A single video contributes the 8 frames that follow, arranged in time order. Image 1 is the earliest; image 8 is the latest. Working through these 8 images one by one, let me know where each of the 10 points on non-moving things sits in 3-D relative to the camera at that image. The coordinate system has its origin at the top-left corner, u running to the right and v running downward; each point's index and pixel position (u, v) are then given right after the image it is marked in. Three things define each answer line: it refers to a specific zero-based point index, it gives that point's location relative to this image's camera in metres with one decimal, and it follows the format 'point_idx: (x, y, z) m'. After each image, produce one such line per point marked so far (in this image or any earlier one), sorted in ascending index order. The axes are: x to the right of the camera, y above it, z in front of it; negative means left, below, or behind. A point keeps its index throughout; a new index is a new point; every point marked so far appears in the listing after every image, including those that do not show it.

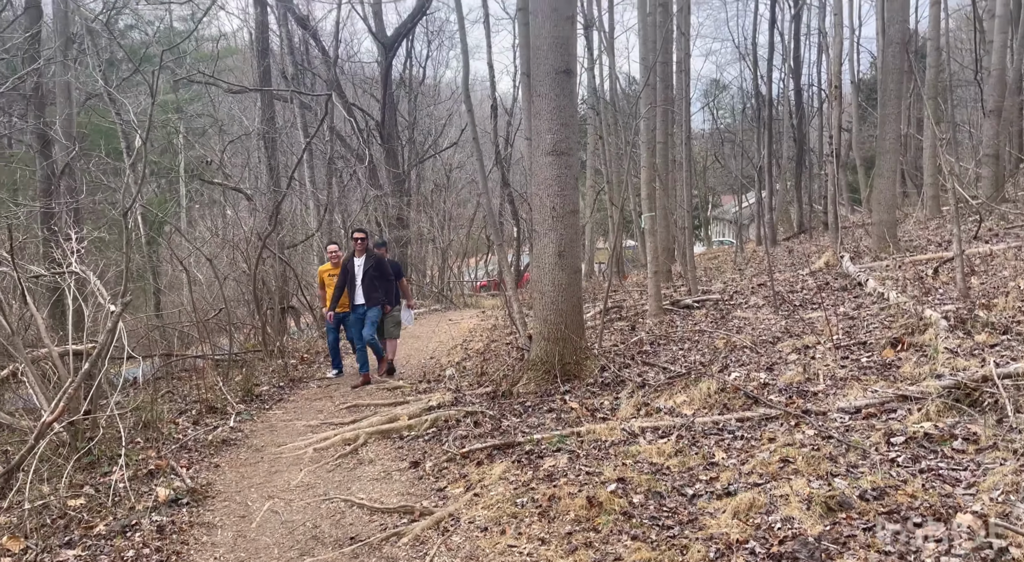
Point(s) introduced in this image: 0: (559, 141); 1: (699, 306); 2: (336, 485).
0: (+0.4, +1.2, +7.5) m
1: (+2.5, -0.3, +11.6) m
2: (-1.3, -1.5, +6.4) m
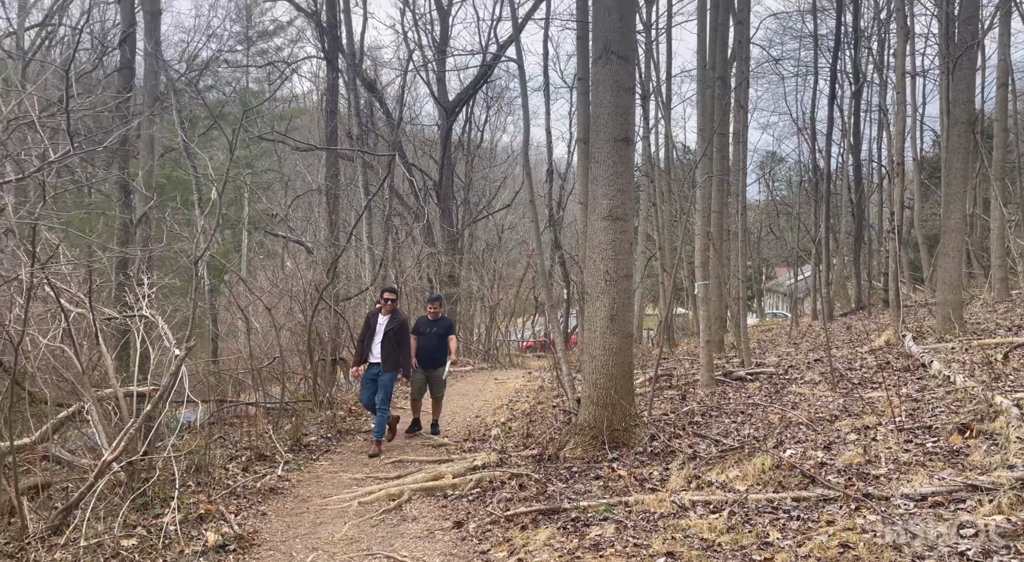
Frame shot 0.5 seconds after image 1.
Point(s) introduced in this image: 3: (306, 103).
0: (+0.9, +0.7, +7.6) m
1: (+3.2, -1.3, +11.4) m
2: (-1.0, -1.9, +6.4) m
3: (-4.5, +3.9, +18.8) m
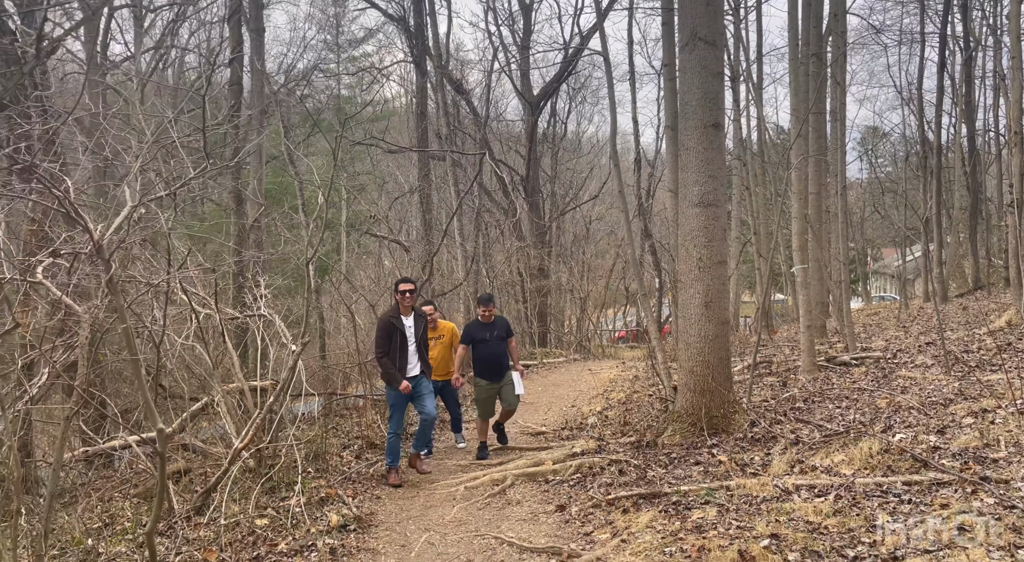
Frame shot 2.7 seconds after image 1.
0: (+1.7, +0.8, +7.6) m
1: (+4.5, -1.1, +11.2) m
2: (-0.2, -1.9, +6.6) m
3: (-2.6, +4.0, +19.3) m
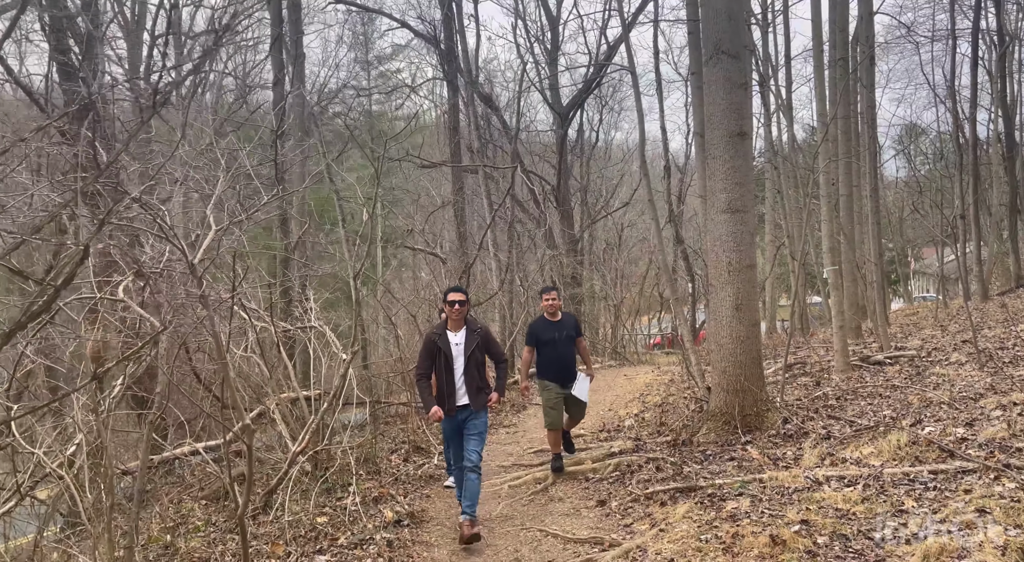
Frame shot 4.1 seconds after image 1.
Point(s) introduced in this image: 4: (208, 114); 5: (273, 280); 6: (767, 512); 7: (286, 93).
0: (+2.0, +0.7, +7.9) m
1: (+5.0, -1.1, +11.3) m
2: (+0.1, -1.9, +7.0) m
3: (-1.9, +3.7, +19.8) m
4: (-3.8, +2.1, +10.6) m
5: (-2.5, 0.0, +9.1) m
6: (+1.7, -1.5, +5.7) m
7: (-3.5, +2.9, +13.2) m
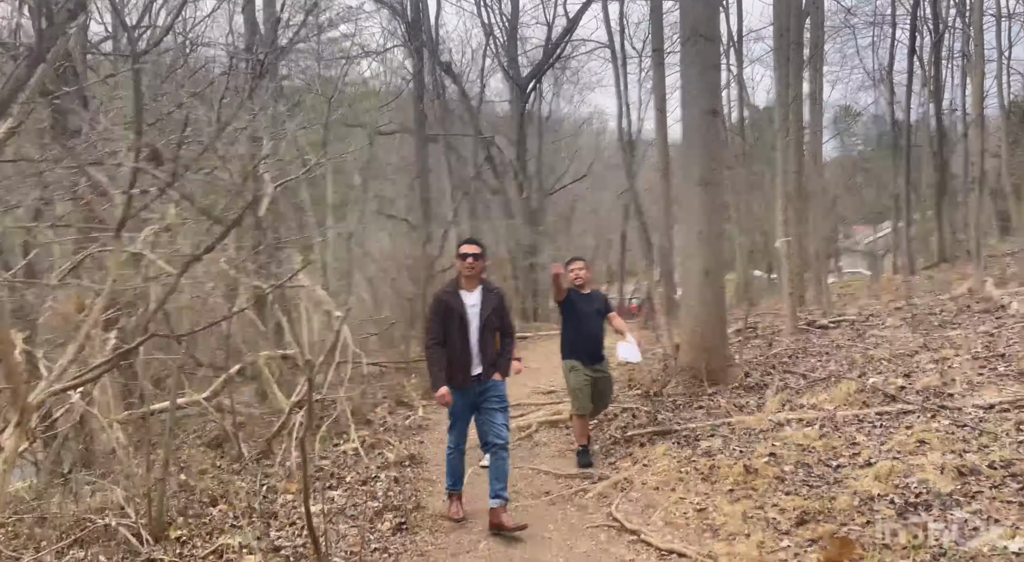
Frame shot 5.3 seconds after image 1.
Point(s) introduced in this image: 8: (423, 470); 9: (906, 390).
0: (+1.9, +1.1, +8.6) m
1: (+4.6, -0.6, +12.3) m
2: (+0.1, -1.6, +7.7) m
3: (-2.7, +4.5, +20.2) m
4: (-4.0, +2.6, +10.9) m
5: (-2.7, +0.4, +9.5) m
6: (+1.7, -1.3, +6.4) m
7: (-3.9, +3.5, +13.4) m
8: (-0.8, -1.7, +7.8) m
9: (+3.2, -0.9, +7.0) m
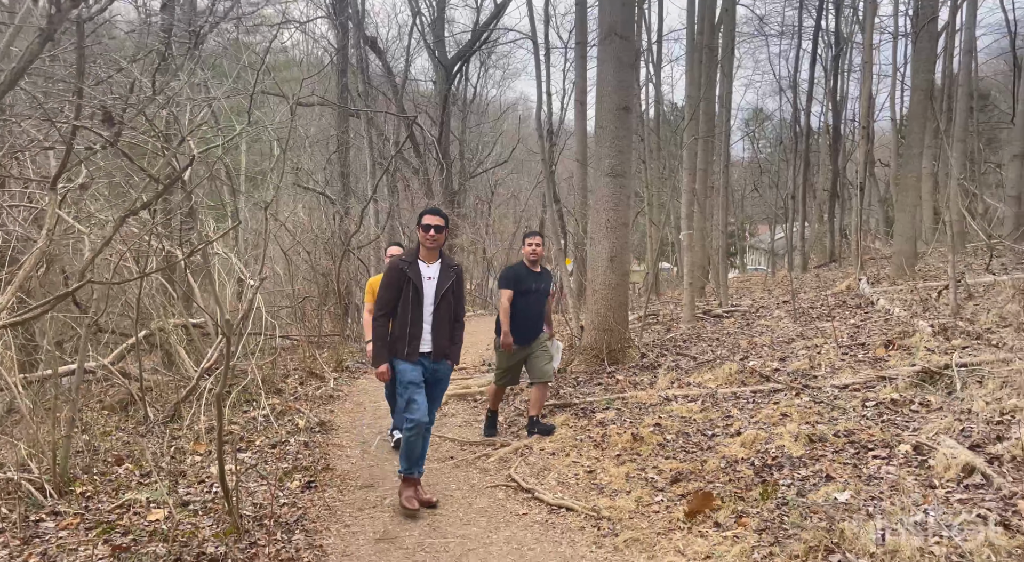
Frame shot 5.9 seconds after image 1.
0: (+1.1, +1.2, +9.2) m
1: (+3.3, -0.5, +13.1) m
2: (-0.8, -1.4, +8.1) m
3: (-4.5, +5.1, +20.2) m
4: (-5.0, +3.1, +10.9) m
5: (-3.6, +0.8, +9.7) m
6: (+1.0, -1.1, +7.0) m
7: (-5.0, +4.0, +13.4) m
8: (-1.7, -1.4, +8.1) m
9: (+2.4, -0.8, +7.8) m
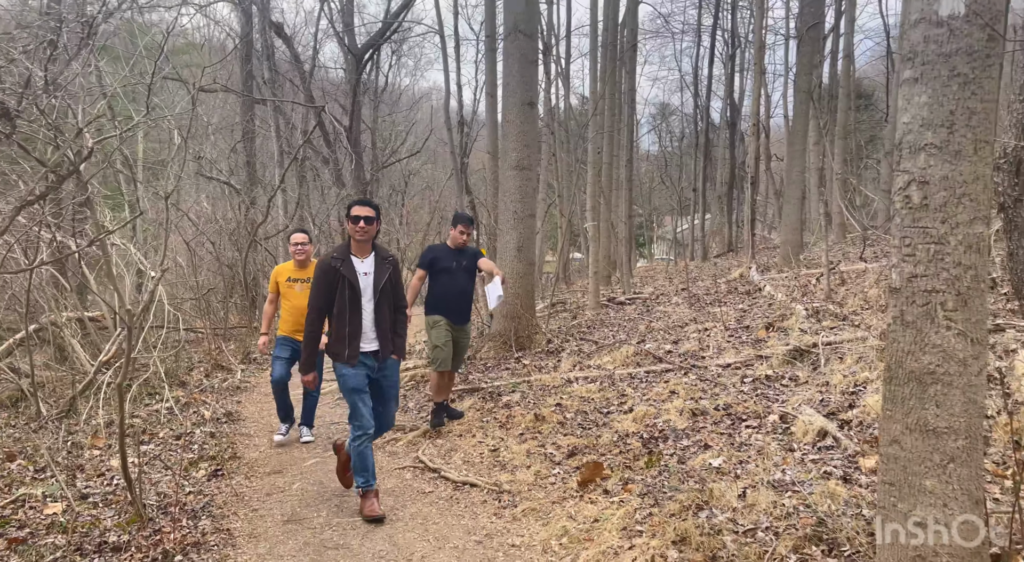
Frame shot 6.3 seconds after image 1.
0: (+0.1, +1.4, +9.6) m
1: (+1.9, -0.4, +13.7) m
2: (-1.7, -1.3, +8.3) m
3: (-6.5, +5.3, +19.9) m
4: (-6.1, +3.2, +10.6) m
5: (-4.7, +0.9, +9.6) m
6: (+0.2, -1.0, +7.4) m
7: (-6.4, +4.1, +13.1) m
8: (-2.6, -1.3, +8.2) m
9: (+1.6, -0.7, +8.3) m
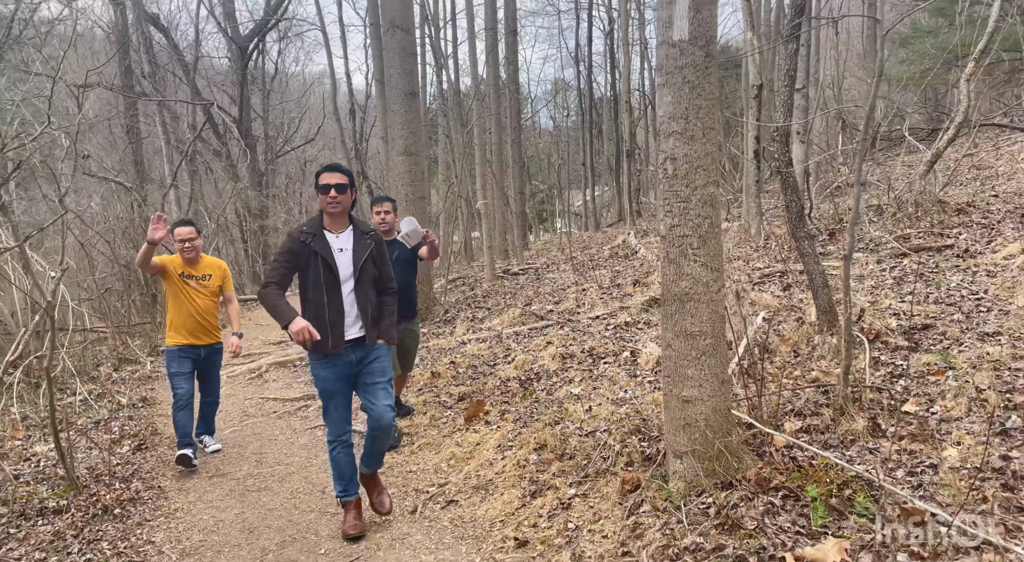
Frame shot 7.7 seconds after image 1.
0: (-1.2, +1.6, +10.3) m
1: (+0.2, +0.1, +14.7) m
2: (-2.7, -1.1, +9.0) m
3: (-9.2, +5.3, +19.8) m
4: (-7.6, +3.0, +10.7) m
5: (-6.0, +0.9, +9.9) m
6: (-0.8, -0.8, +8.3) m
7: (-8.3, +4.0, +13.1) m
8: (-3.6, -1.3, +8.8) m
9: (+0.5, -0.4, +9.3) m
